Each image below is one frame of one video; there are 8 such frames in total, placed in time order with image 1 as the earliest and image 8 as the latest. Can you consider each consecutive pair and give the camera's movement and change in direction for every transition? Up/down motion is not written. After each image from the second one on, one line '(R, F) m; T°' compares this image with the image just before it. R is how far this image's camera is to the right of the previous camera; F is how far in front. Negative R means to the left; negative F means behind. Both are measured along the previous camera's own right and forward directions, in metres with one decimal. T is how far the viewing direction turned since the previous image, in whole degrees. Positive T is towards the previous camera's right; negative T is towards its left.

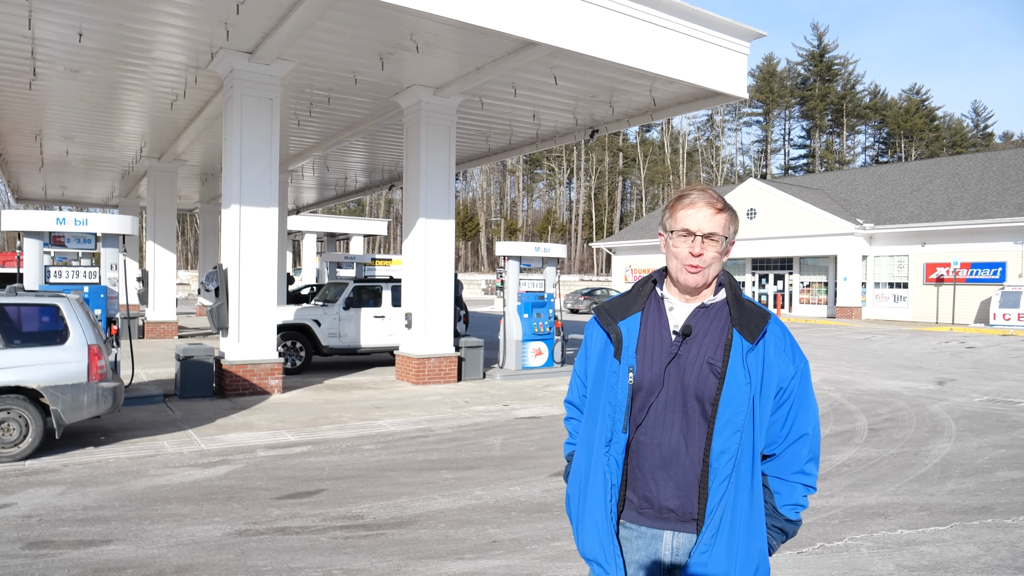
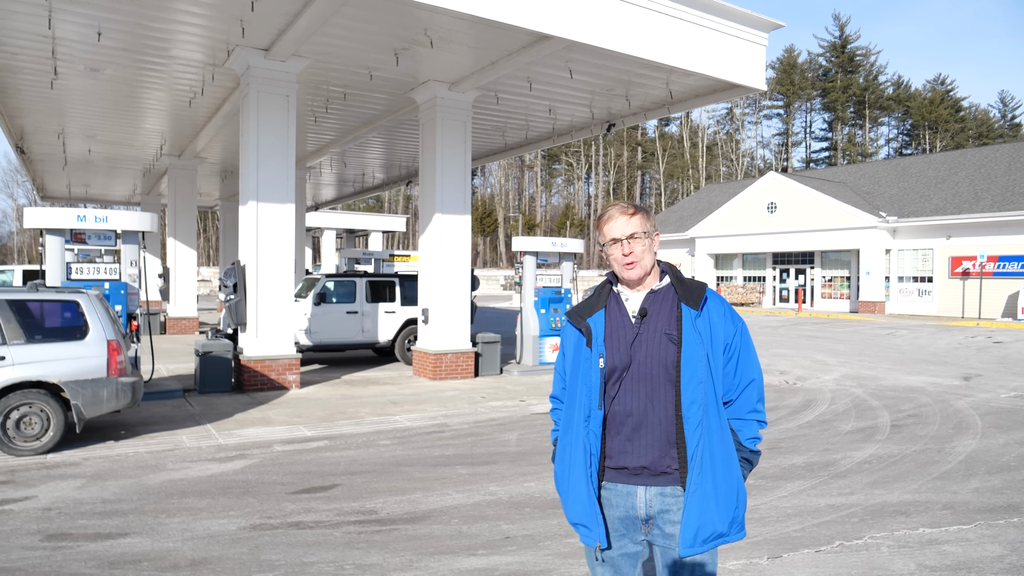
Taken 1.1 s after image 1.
(0.0, 0.0) m; -2°
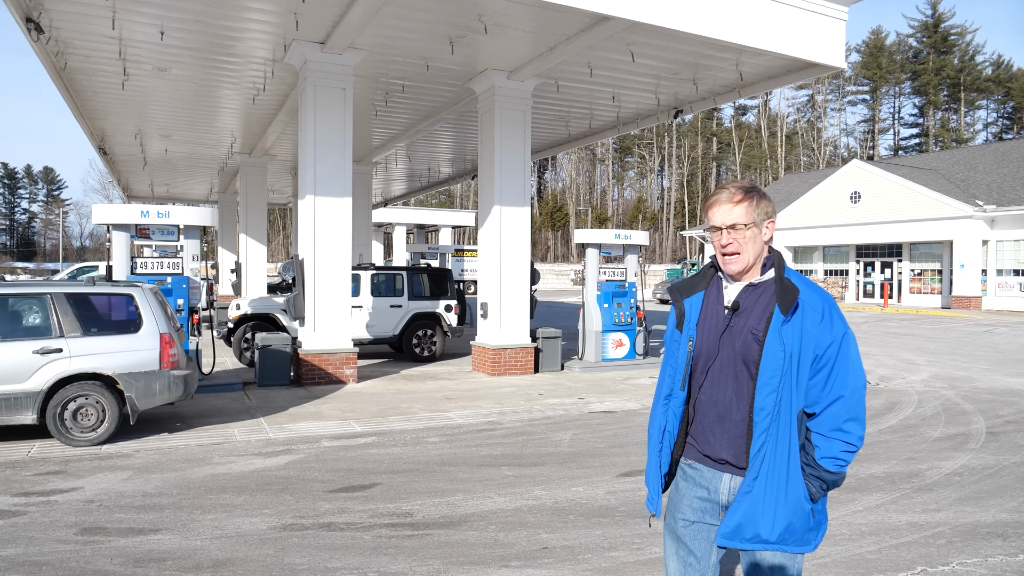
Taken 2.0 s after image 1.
(+0.2, +0.4) m; -6°
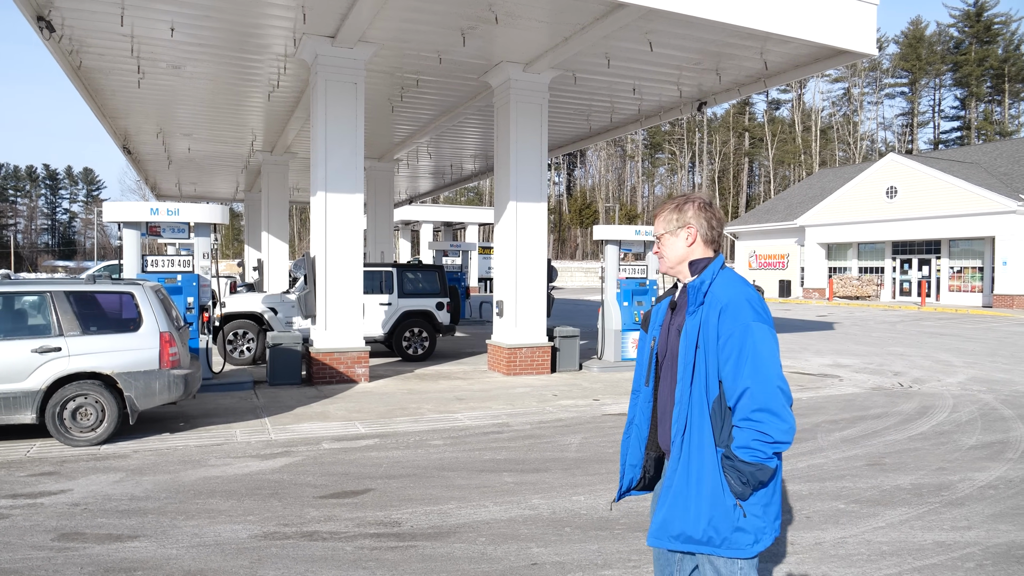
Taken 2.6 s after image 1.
(+0.3, +0.3) m; -2°
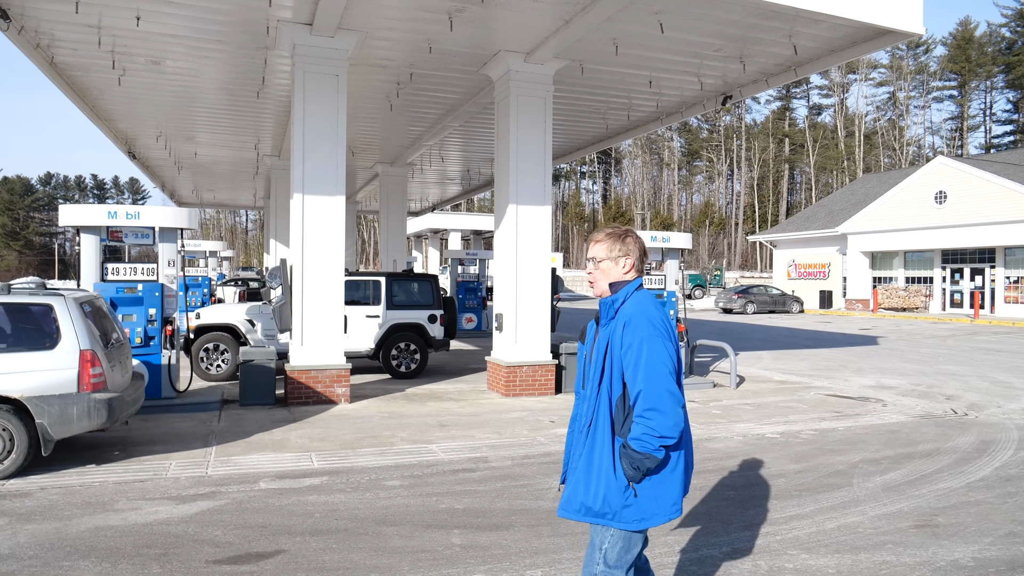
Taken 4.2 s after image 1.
(+0.6, +1.2) m; -3°
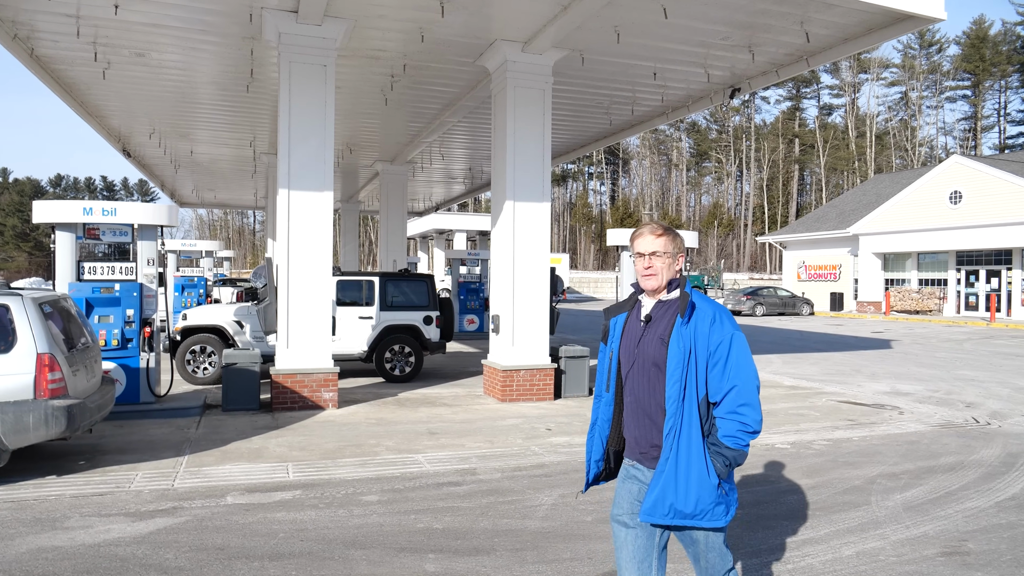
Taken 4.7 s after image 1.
(+0.2, +0.5) m; -1°
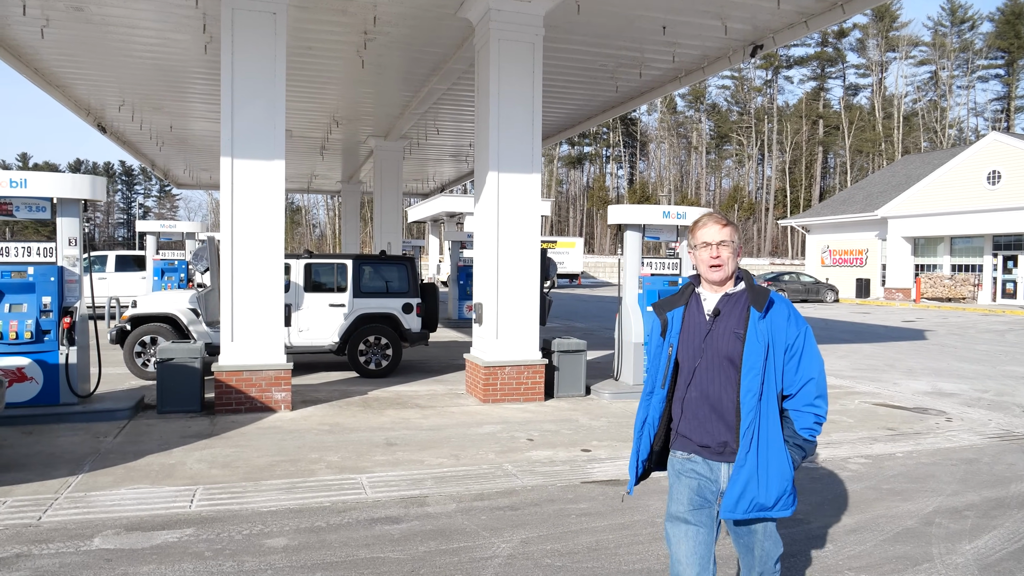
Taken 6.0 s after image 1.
(+0.5, +1.4) m; -1°
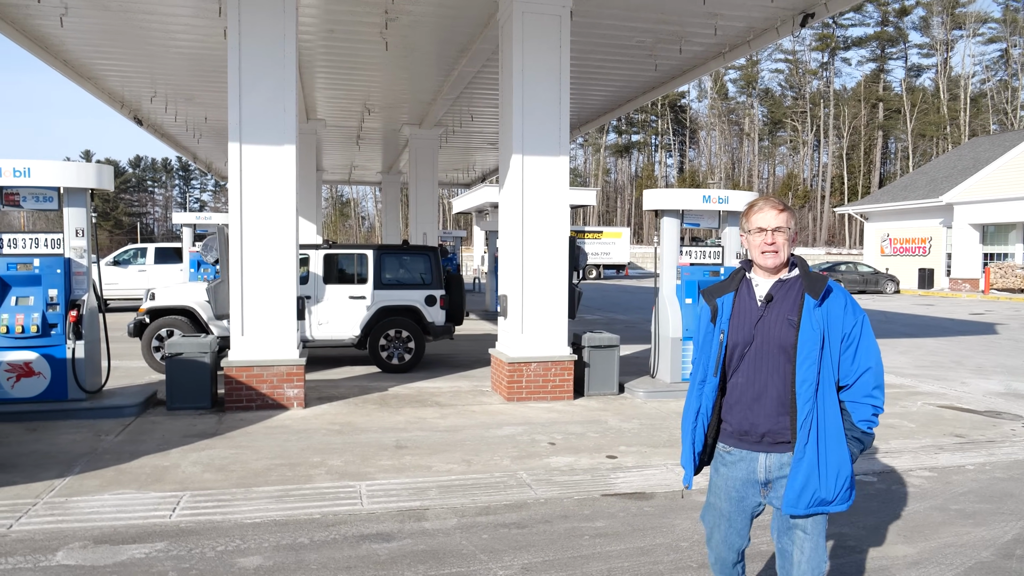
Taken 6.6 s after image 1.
(+0.3, +0.6) m; -4°
